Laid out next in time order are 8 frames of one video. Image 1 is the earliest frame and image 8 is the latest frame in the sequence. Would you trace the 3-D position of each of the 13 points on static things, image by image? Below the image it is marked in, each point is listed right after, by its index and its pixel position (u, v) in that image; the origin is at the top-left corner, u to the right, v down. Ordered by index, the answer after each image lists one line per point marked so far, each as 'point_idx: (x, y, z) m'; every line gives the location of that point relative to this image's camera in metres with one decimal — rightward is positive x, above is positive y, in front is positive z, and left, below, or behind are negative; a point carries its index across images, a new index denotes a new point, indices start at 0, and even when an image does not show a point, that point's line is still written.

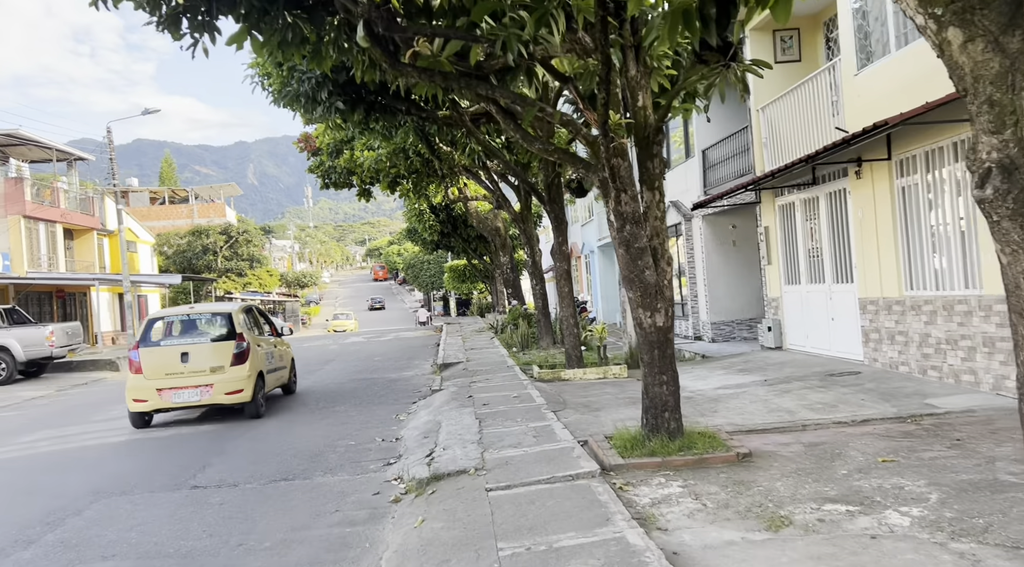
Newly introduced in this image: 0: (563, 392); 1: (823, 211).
0: (+0.7, -1.4, +10.5) m
1: (+4.3, +1.0, +11.1) m
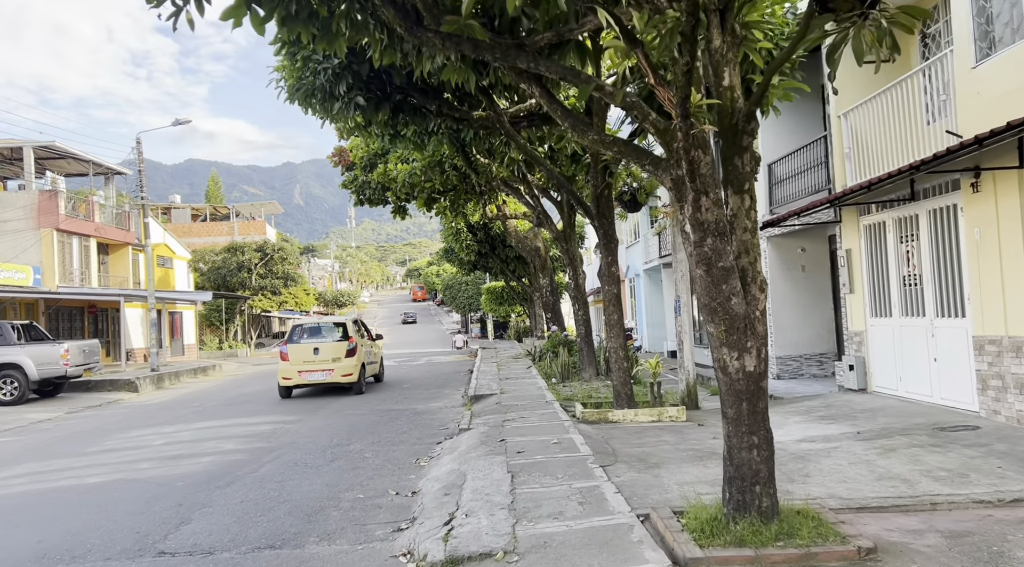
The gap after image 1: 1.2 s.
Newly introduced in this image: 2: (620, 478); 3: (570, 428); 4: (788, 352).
0: (+1.1, -1.7, +8.9) m
1: (+4.8, +0.6, +9.4) m
2: (+0.9, -1.7, +7.0) m
3: (+0.7, -1.7, +9.6) m
4: (+4.9, -1.2, +14.5) m
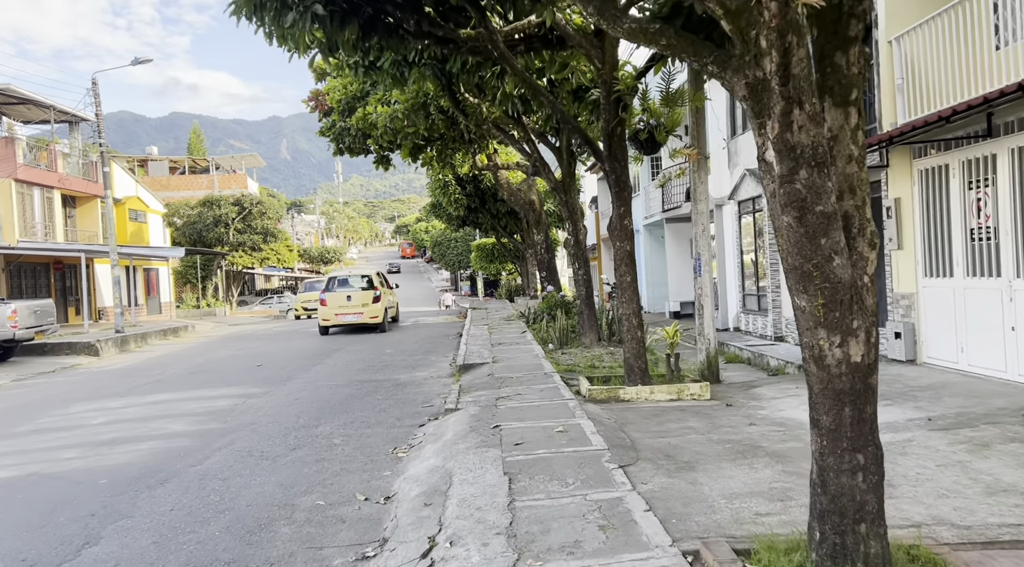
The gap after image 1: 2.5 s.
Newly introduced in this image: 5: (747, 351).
0: (+1.1, -1.3, +7.4) m
1: (+4.7, +1.0, +7.9) m
2: (+0.9, -1.4, +5.5) m
3: (+0.6, -1.3, +8.1) m
4: (+4.8, -0.5, +13.1) m
5: (+3.7, -1.1, +13.0) m
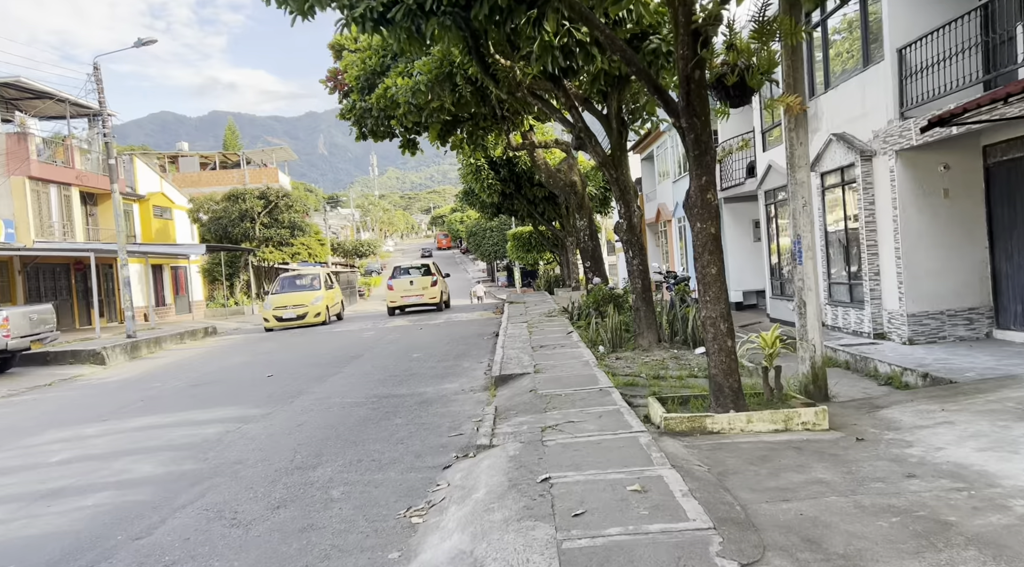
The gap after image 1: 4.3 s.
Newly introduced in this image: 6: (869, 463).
0: (+1.4, -1.3, +5.3) m
1: (+5.0, +1.2, +5.6) m
2: (+1.2, -1.4, +3.4) m
3: (+1.0, -1.2, +6.0) m
4: (+5.4, -0.3, +10.7) m
5: (+4.4, -0.9, +10.7) m
6: (+2.4, -1.2, +5.5) m
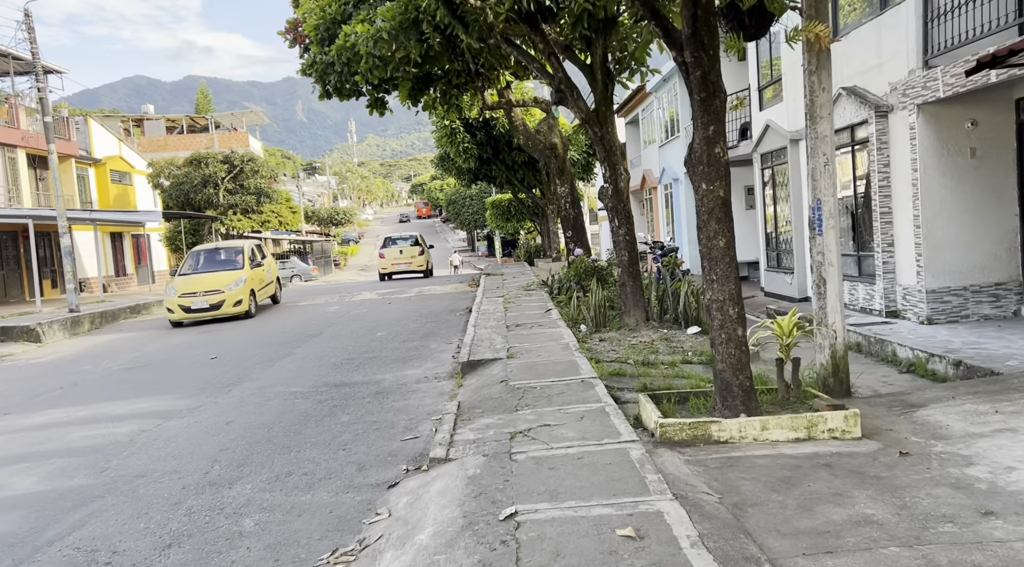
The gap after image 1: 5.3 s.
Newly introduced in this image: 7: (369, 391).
0: (+1.2, -1.2, +4.1) m
1: (+4.8, +1.3, +4.3) m
2: (+1.0, -1.3, +2.1) m
3: (+0.8, -1.1, +4.7) m
4: (+5.0, 0.0, +9.5) m
5: (+4.0, -0.6, +9.5) m
6: (+2.2, -1.1, +4.3) m
7: (-1.6, -1.2, +8.9) m
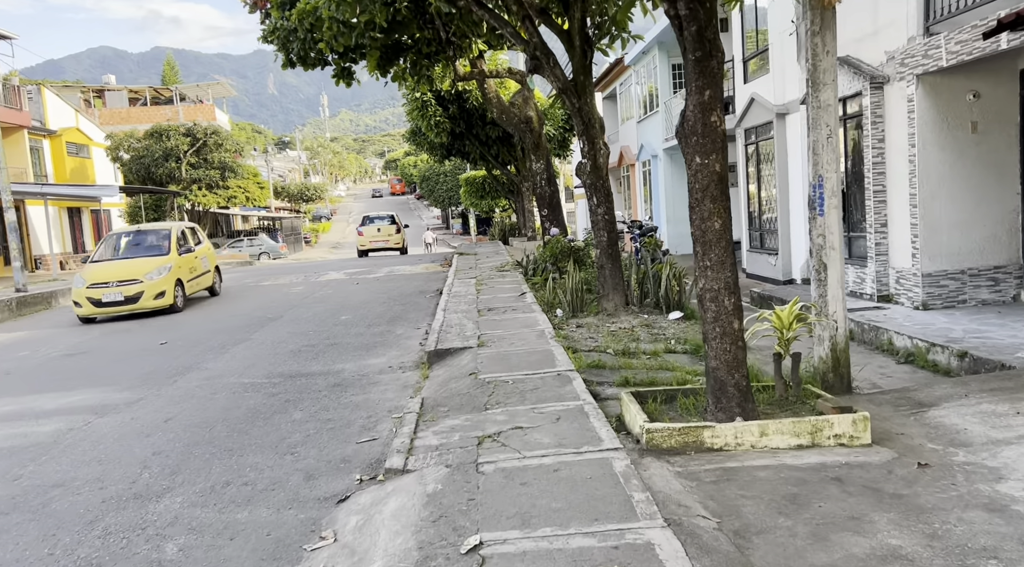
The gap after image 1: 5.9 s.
0: (+1.0, -1.1, +3.4) m
1: (+4.7, +1.3, +3.7) m
2: (+0.9, -1.3, +1.5) m
3: (+0.6, -1.0, +4.1) m
4: (+4.7, +0.2, +9.0) m
5: (+3.7, -0.4, +9.0) m
6: (+2.0, -1.1, +3.7) m
7: (-1.9, -1.0, +8.2) m
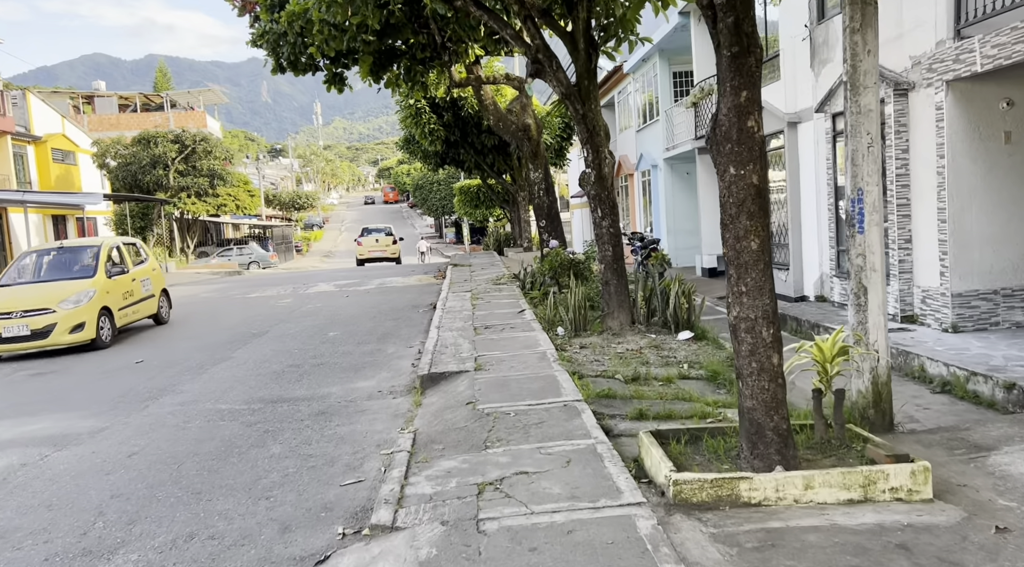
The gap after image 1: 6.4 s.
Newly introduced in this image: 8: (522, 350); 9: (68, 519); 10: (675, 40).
0: (+1.1, -1.3, +2.8) m
1: (+4.7, +1.2, +3.1) m
2: (+1.0, -1.4, +0.8) m
3: (+0.6, -1.2, +3.4) m
4: (+4.7, 0.0, +8.4) m
5: (+3.7, -0.6, +8.3) m
6: (+2.0, -1.2, +3.1) m
7: (-1.9, -1.2, +7.5) m
8: (+0.1, -0.7, +8.6) m
9: (-2.7, -1.4, +5.0) m
10: (+3.7, +5.5, +18.5) m
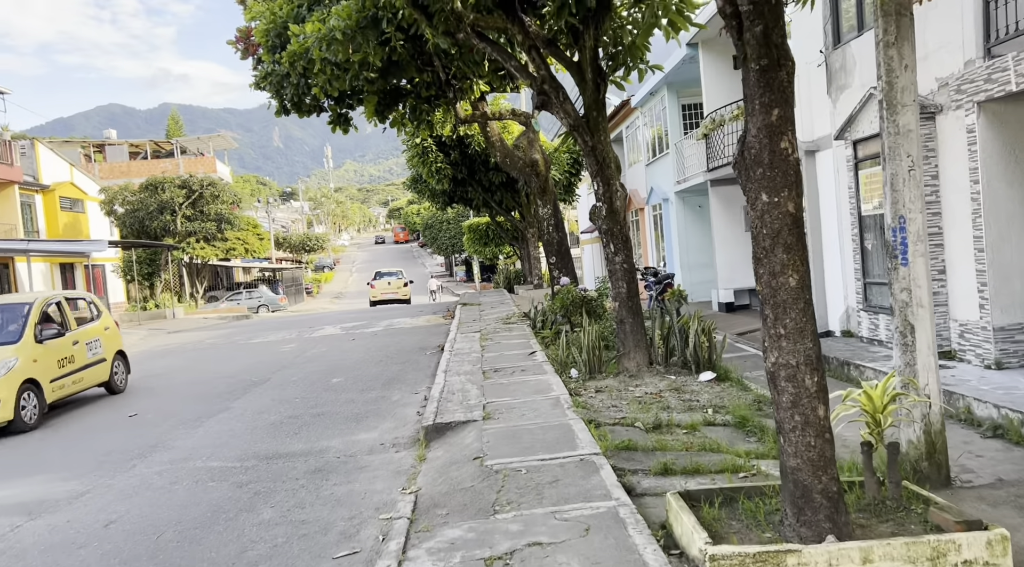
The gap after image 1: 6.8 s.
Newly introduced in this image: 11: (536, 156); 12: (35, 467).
0: (+1.1, -1.4, +2.2) m
1: (+4.7, +1.1, +2.6) m
2: (+1.0, -1.5, +0.3) m
3: (+0.7, -1.4, +2.9) m
4: (+4.8, -0.3, +7.8) m
5: (+3.8, -0.9, +7.8) m
6: (+2.1, -1.3, +2.5) m
7: (-1.8, -1.6, +7.0) m
8: (+0.2, -1.1, +8.0) m
9: (-2.7, -1.8, +4.5) m
10: (+3.8, +4.7, +18.1) m
11: (+0.5, +2.5, +16.0) m
12: (-4.4, -1.7, +7.6) m
